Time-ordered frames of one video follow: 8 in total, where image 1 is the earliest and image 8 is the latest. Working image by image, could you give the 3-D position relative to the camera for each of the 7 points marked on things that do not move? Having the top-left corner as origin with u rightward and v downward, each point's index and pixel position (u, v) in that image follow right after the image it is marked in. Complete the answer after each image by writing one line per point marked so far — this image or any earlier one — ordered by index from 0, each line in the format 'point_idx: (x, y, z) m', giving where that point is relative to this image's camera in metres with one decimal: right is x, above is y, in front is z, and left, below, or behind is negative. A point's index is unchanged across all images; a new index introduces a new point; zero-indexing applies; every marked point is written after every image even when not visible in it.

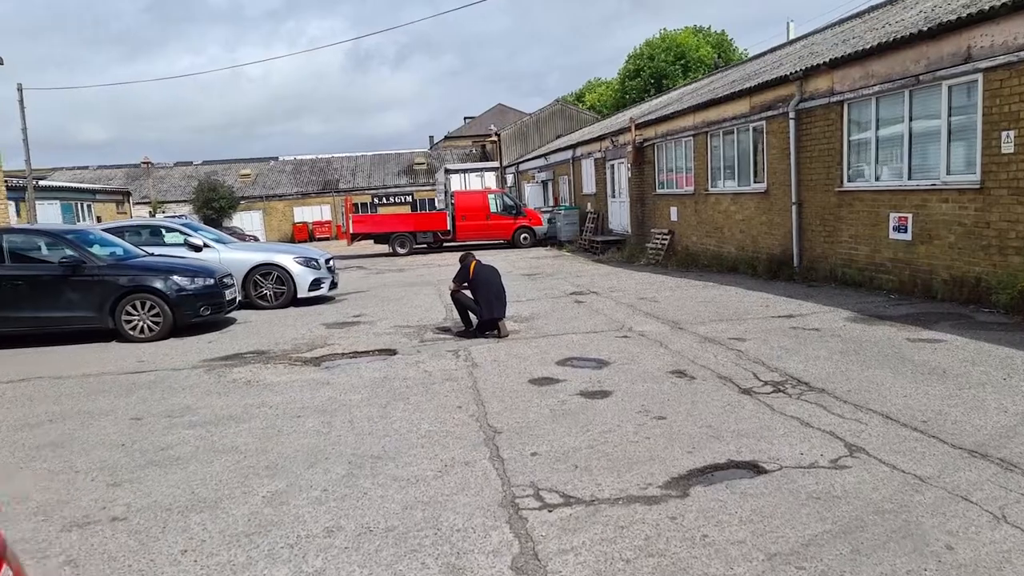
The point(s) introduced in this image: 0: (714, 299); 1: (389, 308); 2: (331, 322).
0: (+3.2, -0.2, +10.1) m
1: (-2.2, -0.4, +11.5) m
2: (-2.9, -0.6, +10.4) m
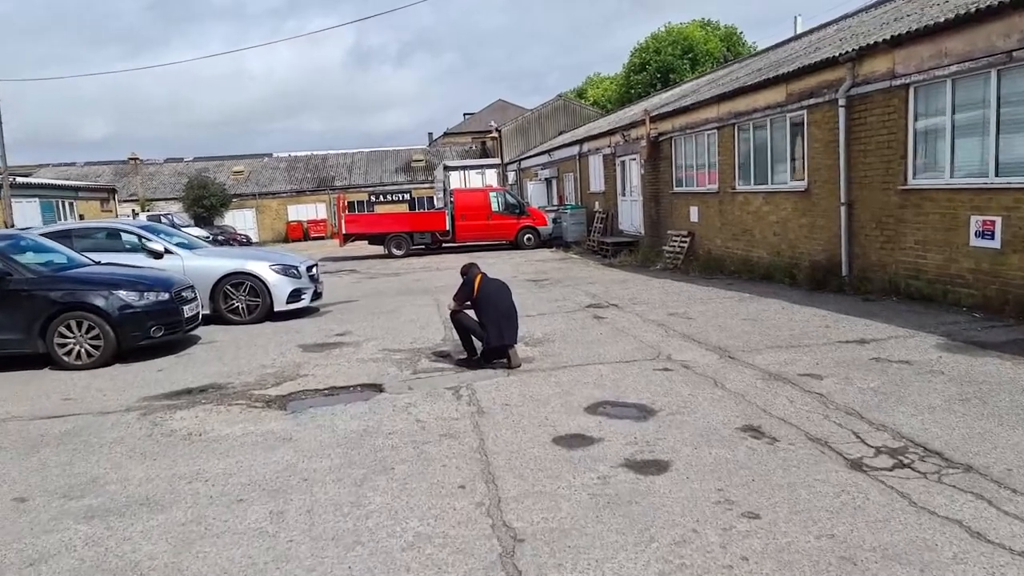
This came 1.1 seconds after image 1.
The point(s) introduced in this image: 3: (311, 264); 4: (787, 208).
0: (+3.3, -0.4, +8.6) m
1: (-2.1, -0.6, +10.0) m
2: (-2.8, -0.8, +8.8) m
3: (-3.7, +0.4, +11.8) m
4: (+5.0, +1.5, +11.8) m
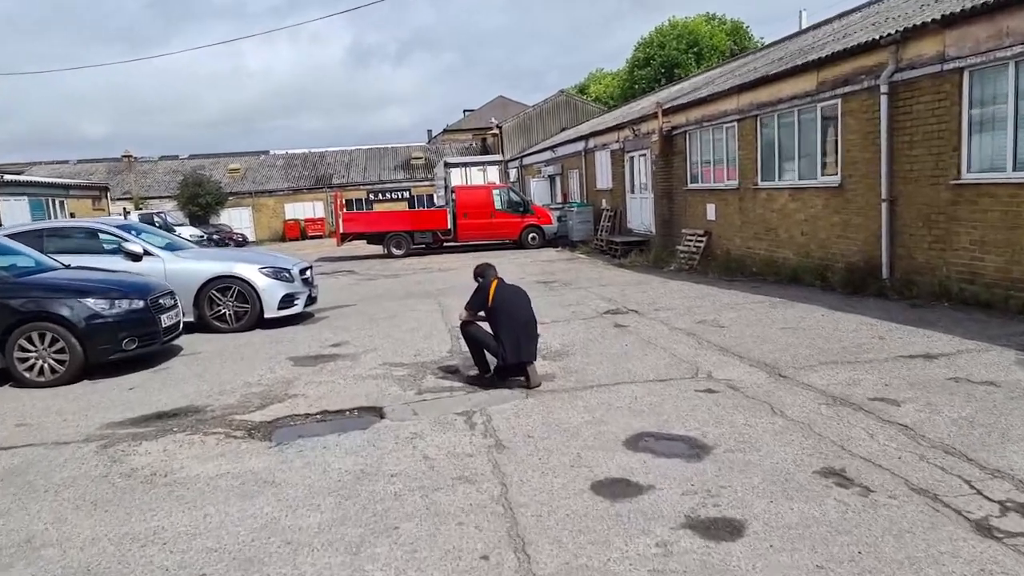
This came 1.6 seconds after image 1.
0: (+3.5, -0.4, +7.8) m
1: (-1.9, -0.7, +9.2) m
2: (-2.6, -0.9, +8.0) m
3: (-3.5, +0.4, +10.9) m
4: (+5.2, +1.4, +11.0) m
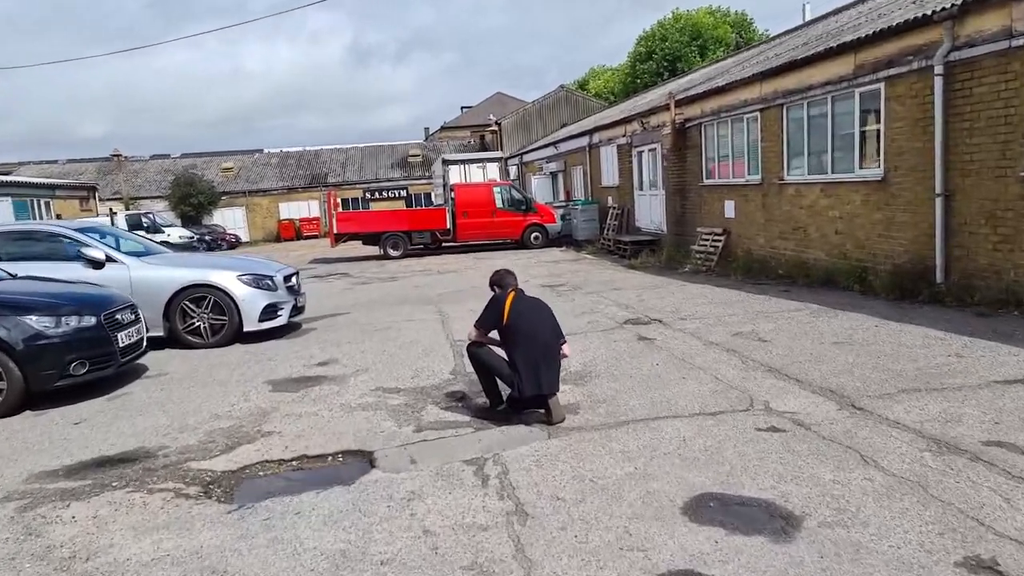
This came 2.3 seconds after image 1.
0: (+3.6, -0.5, +6.8) m
1: (-1.8, -0.8, +8.1) m
2: (-2.5, -1.0, +7.0) m
3: (-3.4, +0.2, +9.9) m
4: (+5.3, +1.4, +10.0) m
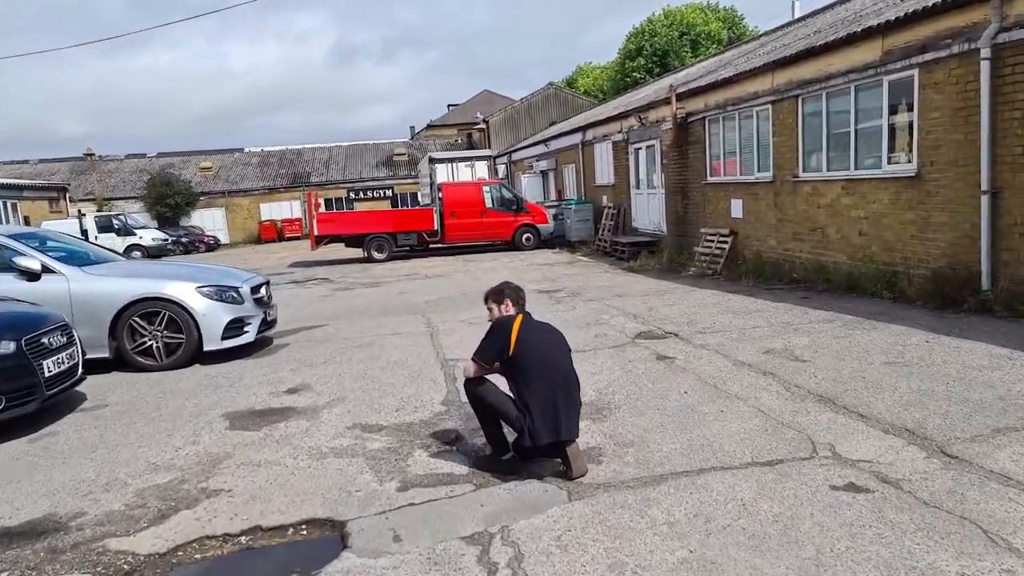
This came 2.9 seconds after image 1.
0: (+3.7, -0.6, +5.9) m
1: (-1.8, -0.9, +7.1) m
2: (-2.5, -1.2, +5.9) m
3: (-3.4, +0.1, +8.8) m
4: (+5.2, +1.3, +9.1) m
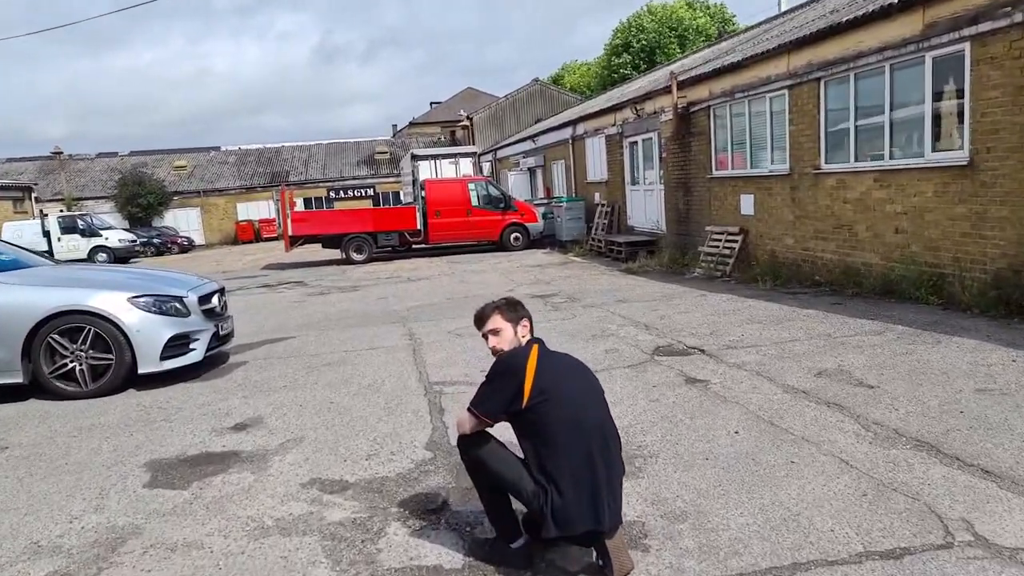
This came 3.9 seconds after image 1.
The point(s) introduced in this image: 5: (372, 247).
0: (+3.7, -0.7, +4.8) m
1: (-1.8, -1.0, +5.9) m
2: (-2.5, -1.3, +4.7) m
3: (-3.5, 0.0, +7.5) m
4: (+5.1, +1.2, +8.0) m
5: (-4.4, +1.3, +19.9) m
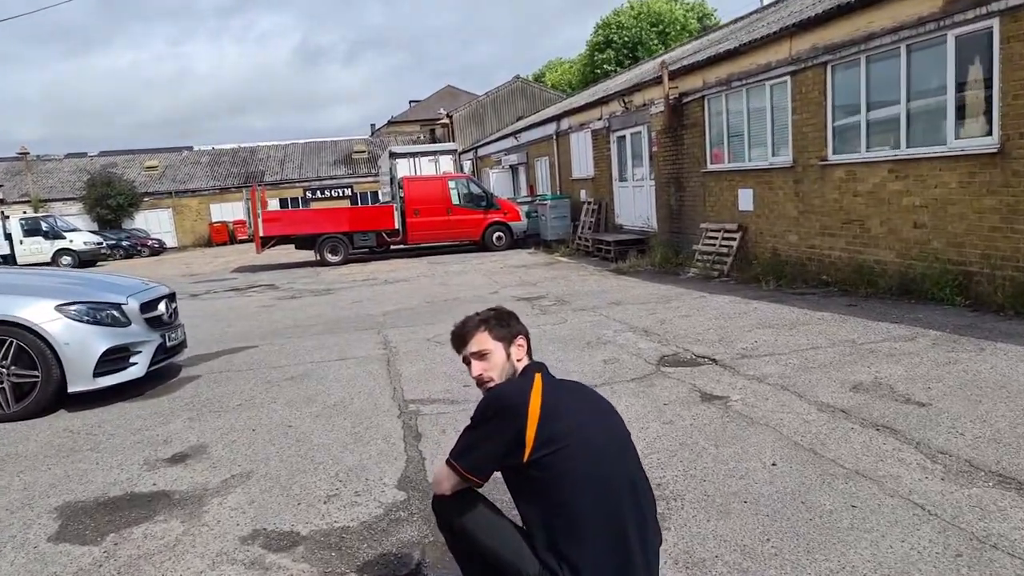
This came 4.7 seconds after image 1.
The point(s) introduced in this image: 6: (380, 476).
0: (+3.6, -0.7, +4.1) m
1: (-1.9, -1.1, +5.0) m
2: (-2.5, -1.3, +3.8) m
3: (-3.7, -0.1, +6.6) m
4: (+5.0, +1.2, +7.4) m
5: (-4.9, +1.2, +19.0) m
6: (-0.8, -1.1, +3.9) m
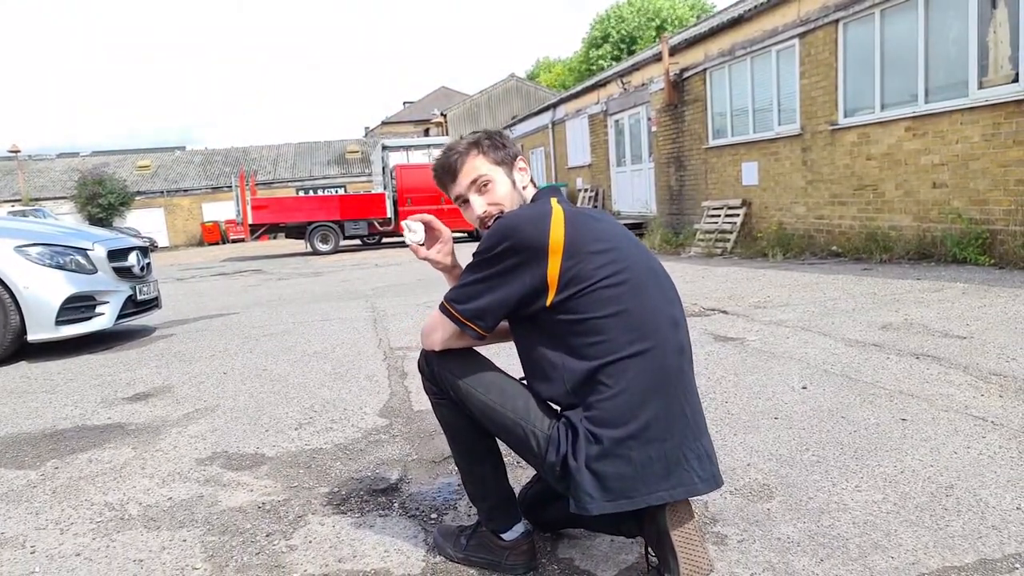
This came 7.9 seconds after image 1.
0: (+3.6, -0.2, +3.7) m
1: (-1.9, -0.6, +4.6) m
2: (-2.5, -0.8, +3.4) m
3: (-3.7, +0.4, +6.2) m
4: (+4.9, +1.6, +7.0) m
5: (-5.0, +1.5, +18.6) m
6: (-0.8, -0.6, +3.5) m
